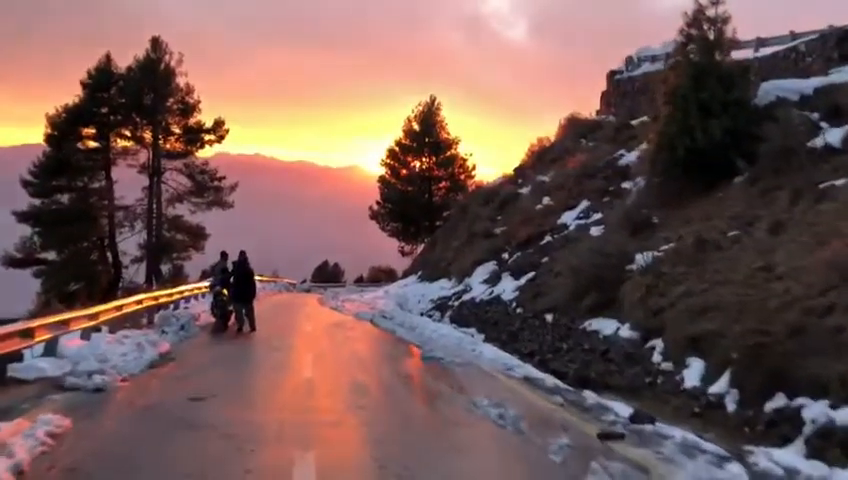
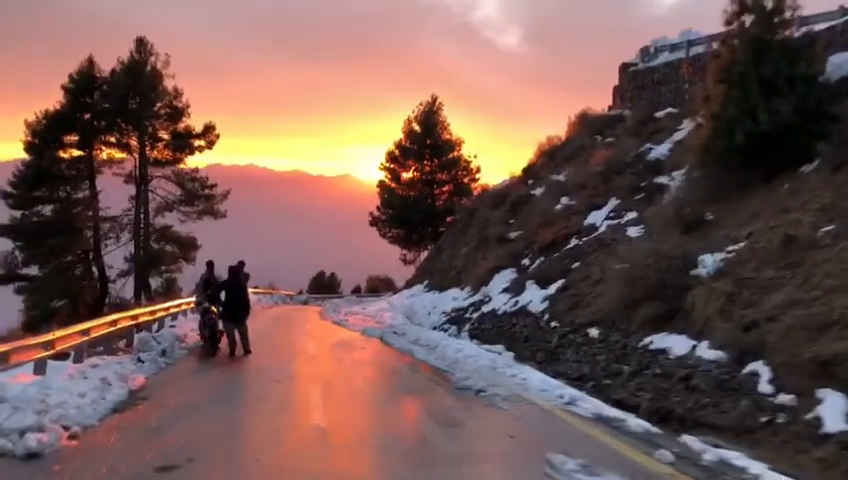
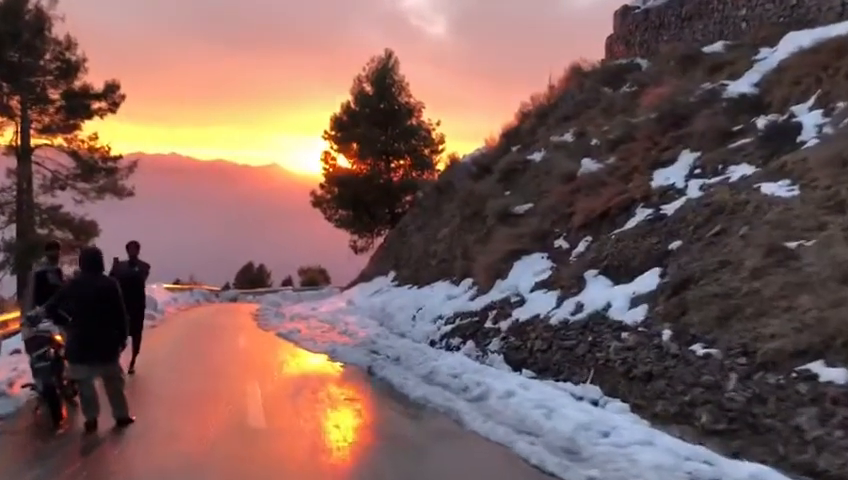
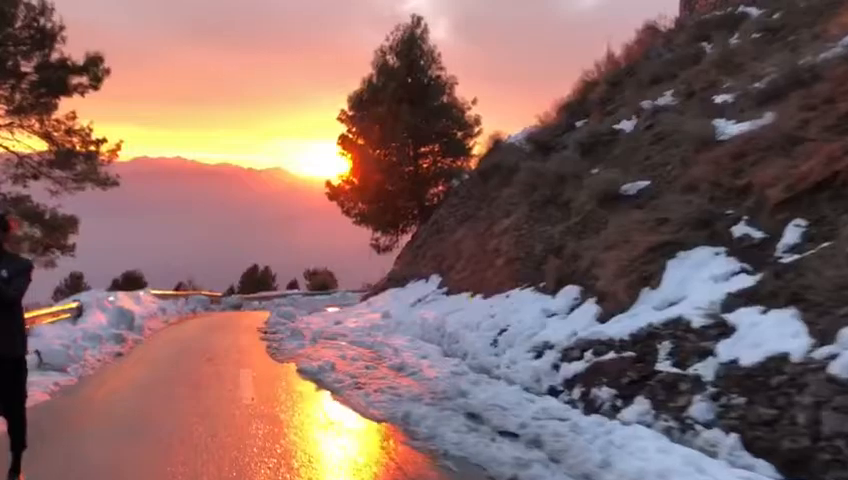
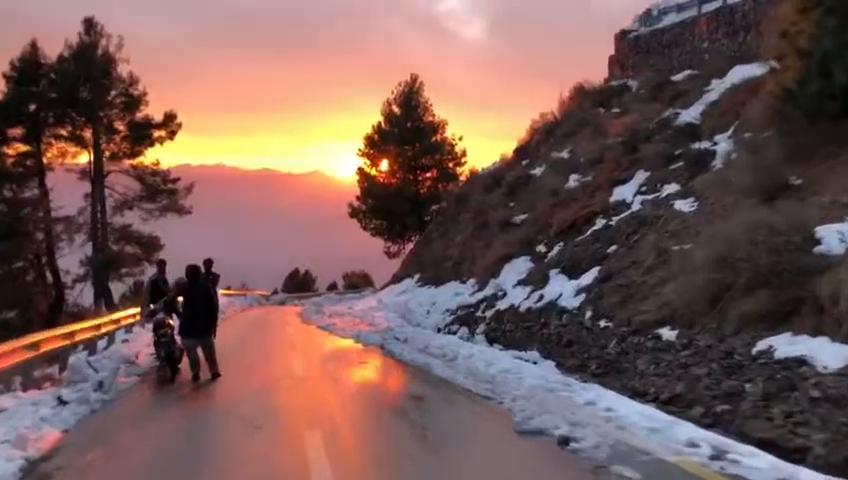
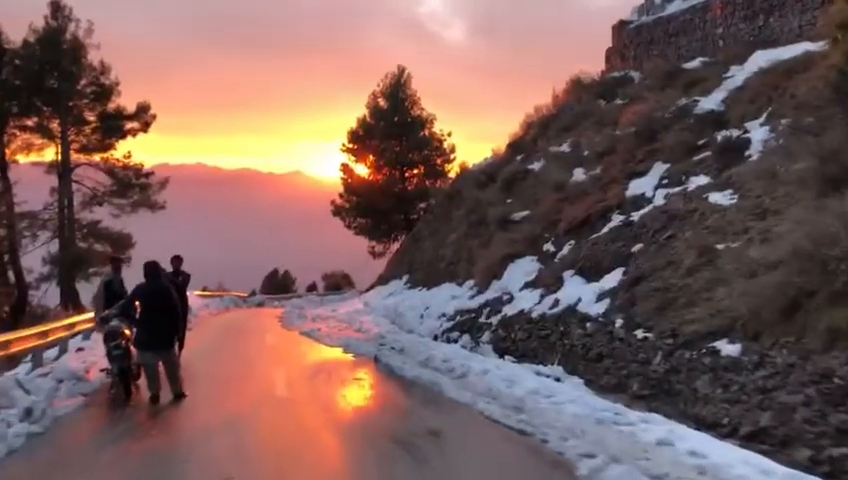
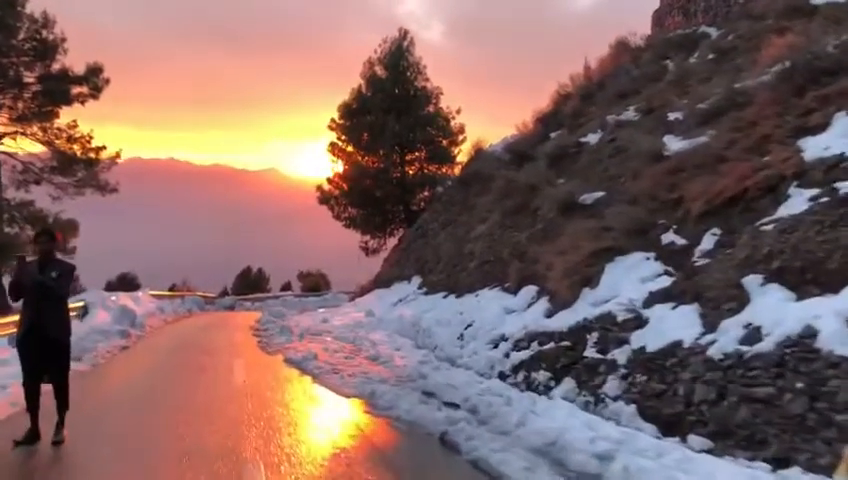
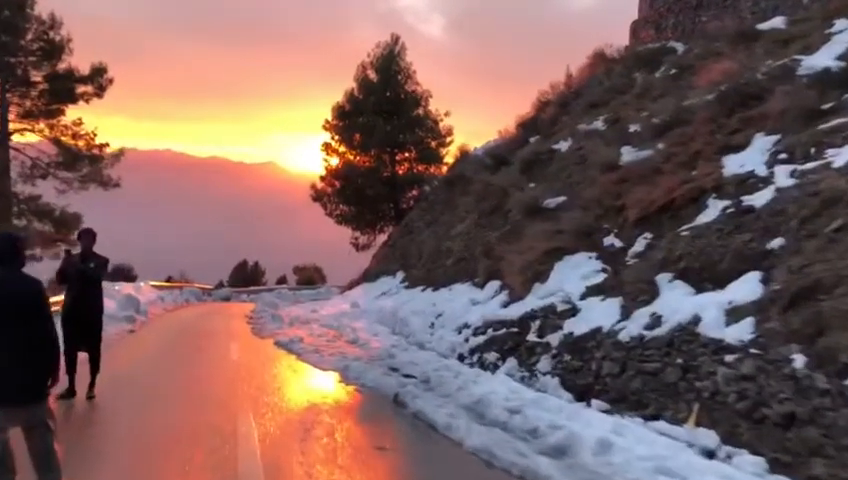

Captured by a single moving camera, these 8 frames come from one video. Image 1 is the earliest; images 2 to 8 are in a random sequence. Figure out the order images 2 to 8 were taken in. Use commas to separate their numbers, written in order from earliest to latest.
2, 5, 6, 3, 8, 7, 4
